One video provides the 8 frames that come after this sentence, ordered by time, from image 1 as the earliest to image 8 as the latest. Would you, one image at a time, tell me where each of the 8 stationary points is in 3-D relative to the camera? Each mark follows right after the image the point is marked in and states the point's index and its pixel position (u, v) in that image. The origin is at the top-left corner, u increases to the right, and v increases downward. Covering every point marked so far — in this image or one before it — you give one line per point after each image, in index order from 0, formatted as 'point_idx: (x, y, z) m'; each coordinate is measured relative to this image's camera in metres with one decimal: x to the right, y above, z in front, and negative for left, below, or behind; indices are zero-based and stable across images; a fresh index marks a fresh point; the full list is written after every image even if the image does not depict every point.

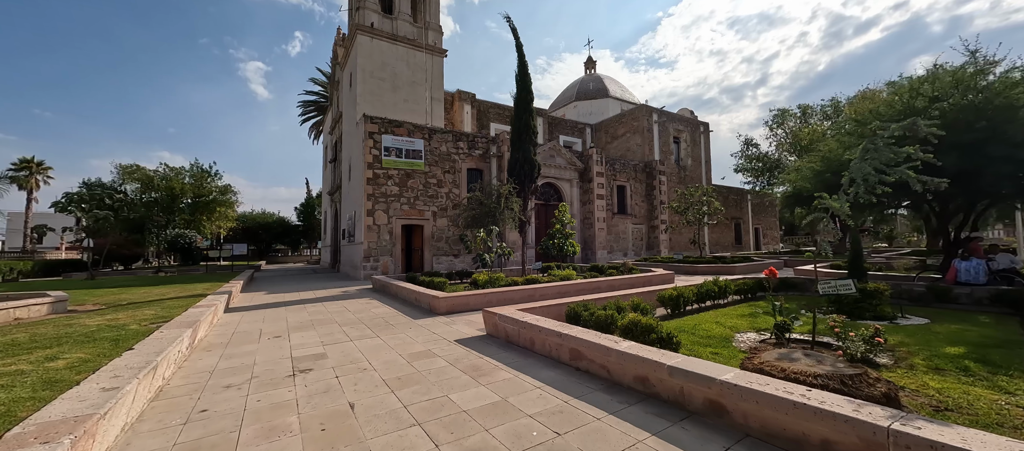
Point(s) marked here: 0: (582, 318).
0: (+1.1, -1.4, +5.6) m
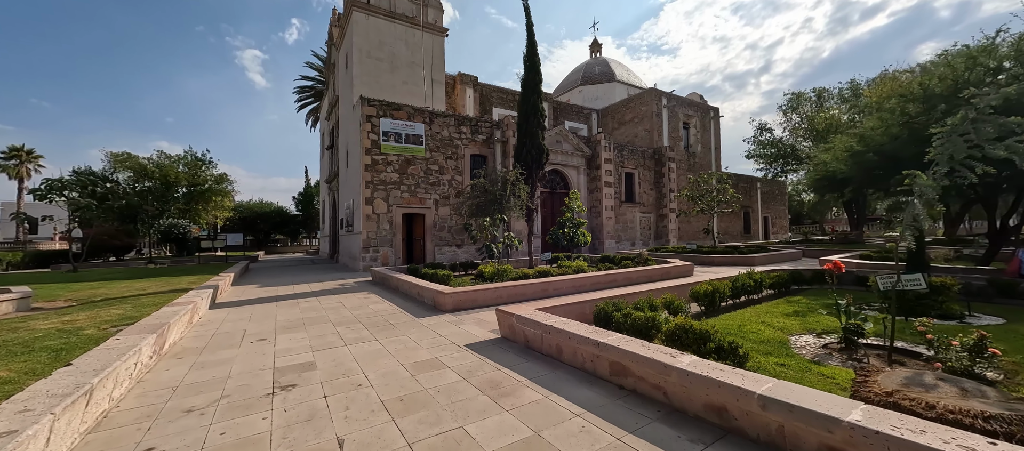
0: (+1.3, -1.2, +4.8) m
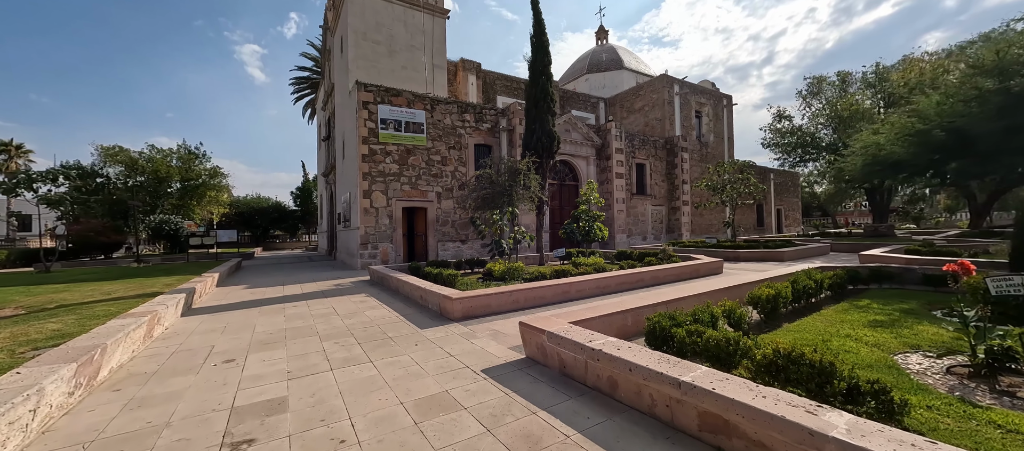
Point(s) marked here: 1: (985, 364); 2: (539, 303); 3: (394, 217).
0: (+1.7, -1.1, +3.7) m
1: (+4.4, -1.3, +3.3) m
2: (+0.5, -1.5, +6.9) m
3: (-5.0, +0.4, +15.4) m
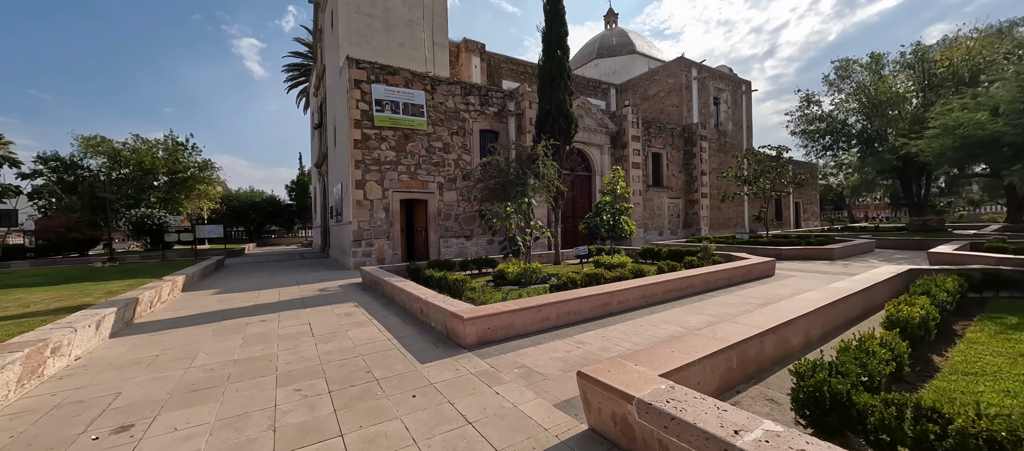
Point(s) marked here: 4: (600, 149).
0: (+2.1, -1.1, +2.1) m
1: (+4.8, -1.2, +1.8) m
2: (+0.9, -1.4, +5.3) m
3: (-4.6, +0.6, +13.8) m
4: (+4.6, +4.0, +18.9) m
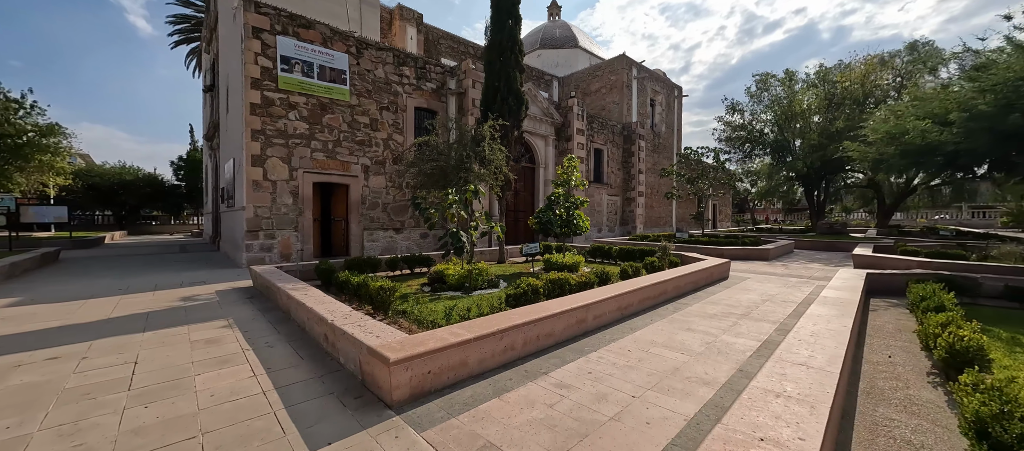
0: (+2.1, -1.1, +1.1) m
1: (+4.8, -1.3, +1.2) m
2: (+0.3, -1.3, +3.9) m
3: (-6.6, +1.0, +11.3) m
4: (+1.6, +4.2, +17.9) m
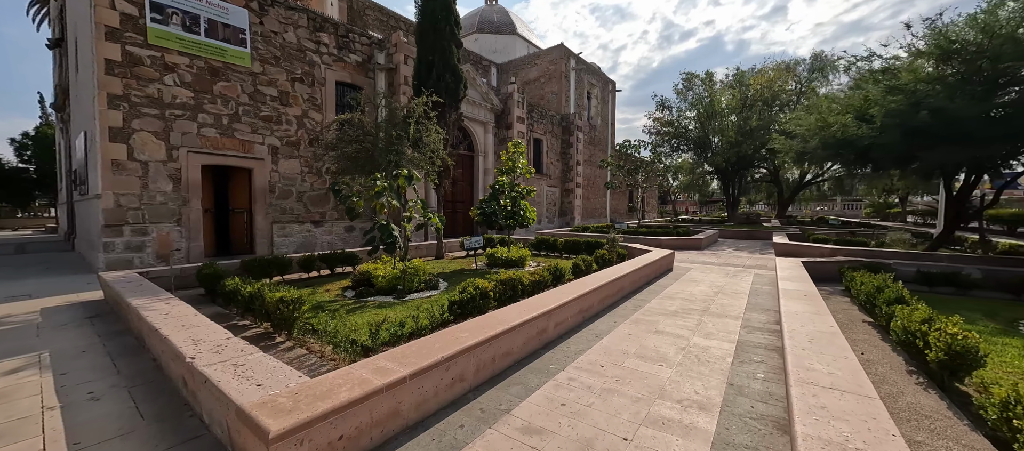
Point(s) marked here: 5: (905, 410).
0: (+2.1, -1.1, +0.6) m
1: (+4.8, -1.3, +1.2) m
2: (-0.1, -1.2, +3.1) m
3: (-8.3, +1.2, +9.1) m
4: (-1.3, +4.6, +17.0) m
5: (+2.8, -1.3, +2.5) m
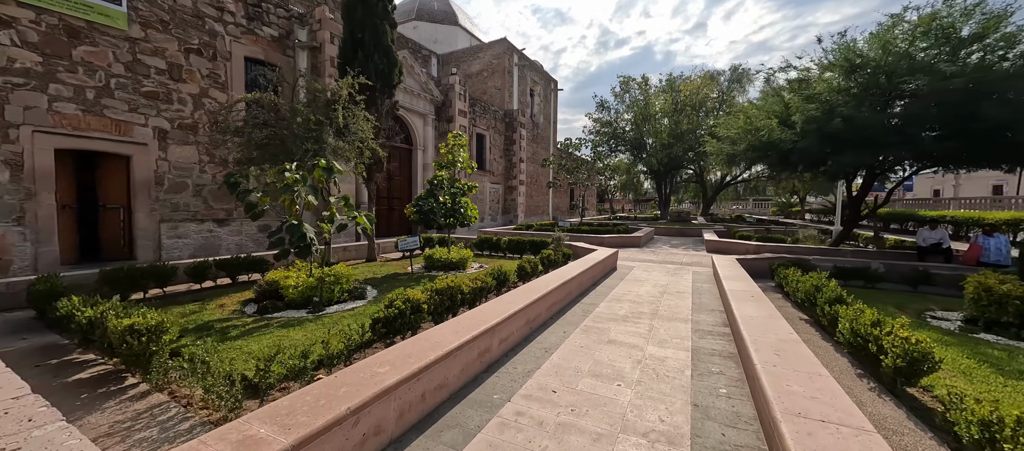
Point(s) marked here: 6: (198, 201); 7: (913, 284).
0: (+2.0, -1.1, +0.3) m
1: (+4.6, -1.3, +1.4) m
2: (-0.6, -1.2, +2.5) m
3: (-9.6, +1.2, +7.1) m
4: (-4.0, +4.7, +16.0) m
5: (+2.4, -1.3, +2.4) m
6: (-8.1, +0.7, +9.3) m
7: (+6.9, -1.0, +6.2) m
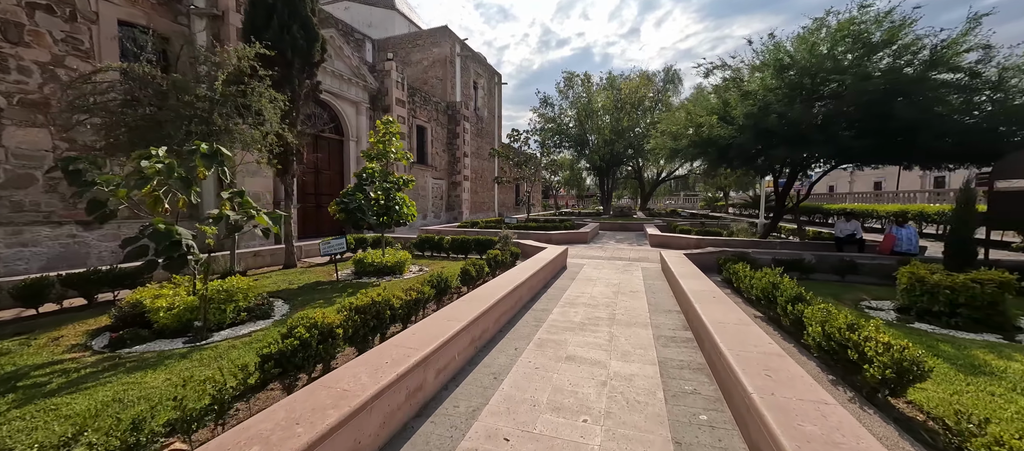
0: (+2.0, -1.1, 0.0) m
1: (+4.4, -1.2, +1.4) m
2: (-0.9, -1.3, +1.8) m
3: (-10.5, +1.0, +4.9) m
4: (-6.3, +4.8, +14.5) m
5: (+2.1, -1.3, +2.1) m
6: (-9.4, +0.6, +7.3) m
7: (+5.9, -0.9, +6.5) m
